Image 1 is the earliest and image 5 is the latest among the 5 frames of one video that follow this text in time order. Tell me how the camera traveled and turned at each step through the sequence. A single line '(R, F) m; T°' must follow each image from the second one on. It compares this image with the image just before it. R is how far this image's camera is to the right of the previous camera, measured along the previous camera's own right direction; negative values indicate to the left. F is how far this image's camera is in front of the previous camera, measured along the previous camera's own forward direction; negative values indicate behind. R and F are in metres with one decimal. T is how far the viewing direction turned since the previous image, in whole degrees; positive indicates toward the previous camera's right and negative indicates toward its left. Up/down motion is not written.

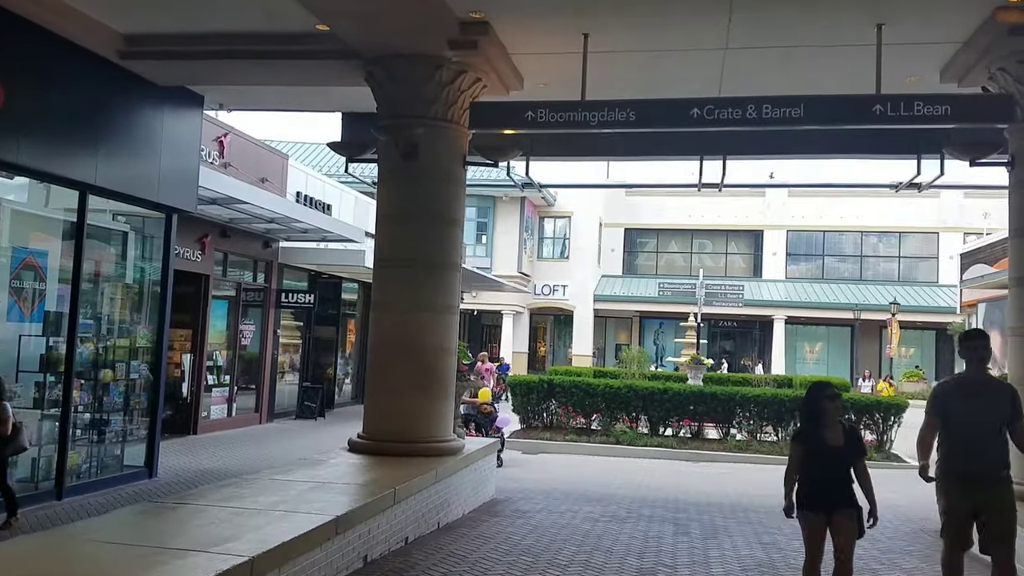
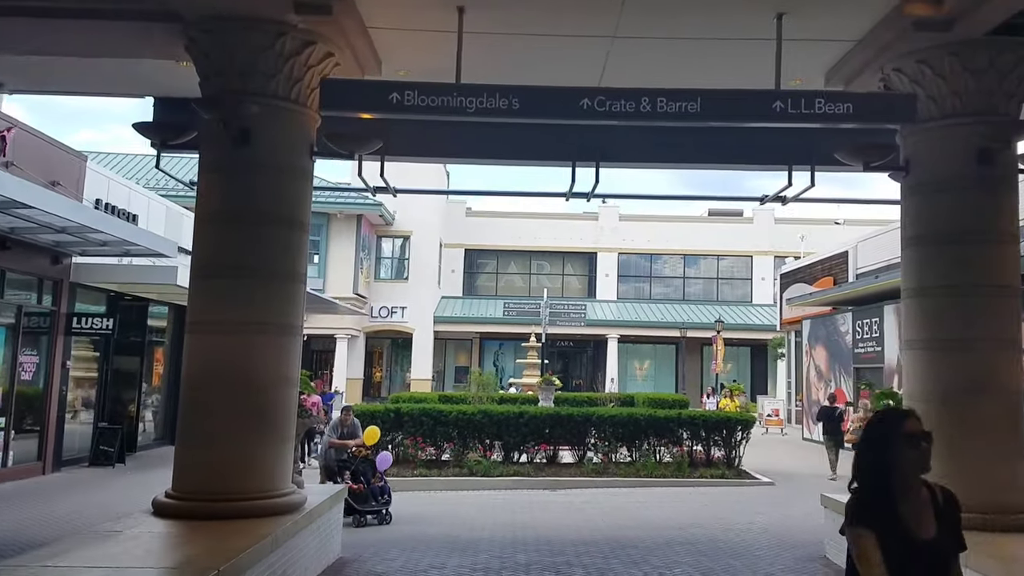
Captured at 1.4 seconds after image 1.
(-0.3, +1.3) m; +12°
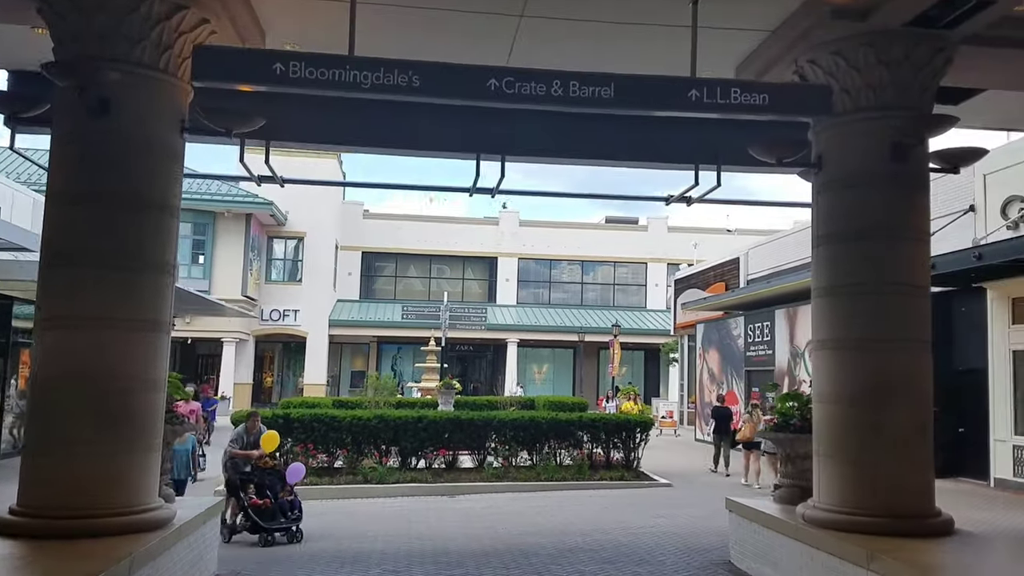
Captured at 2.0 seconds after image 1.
(0.0, +0.5) m; +7°
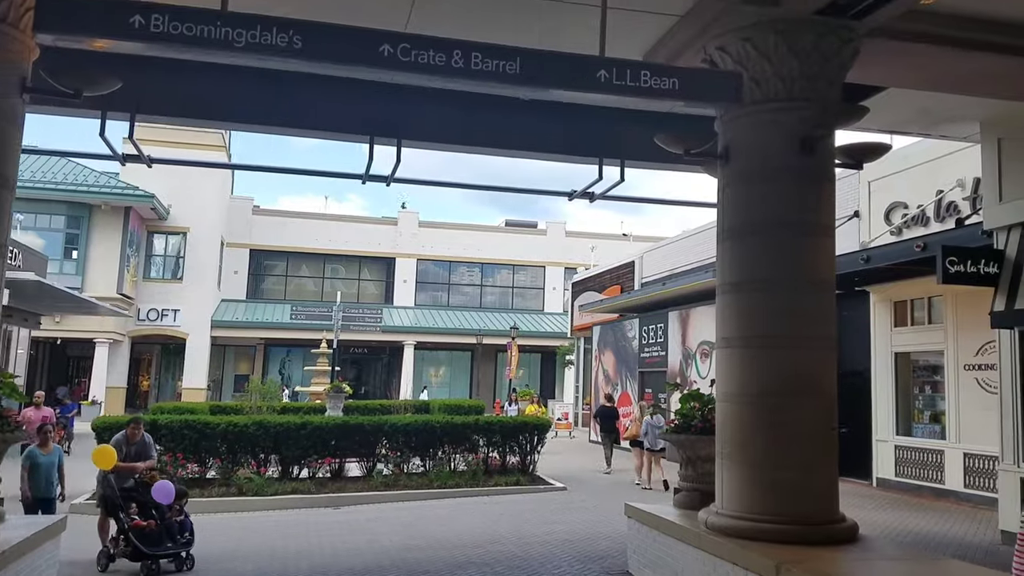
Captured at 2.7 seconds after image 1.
(+0.1, +0.5) m; +7°
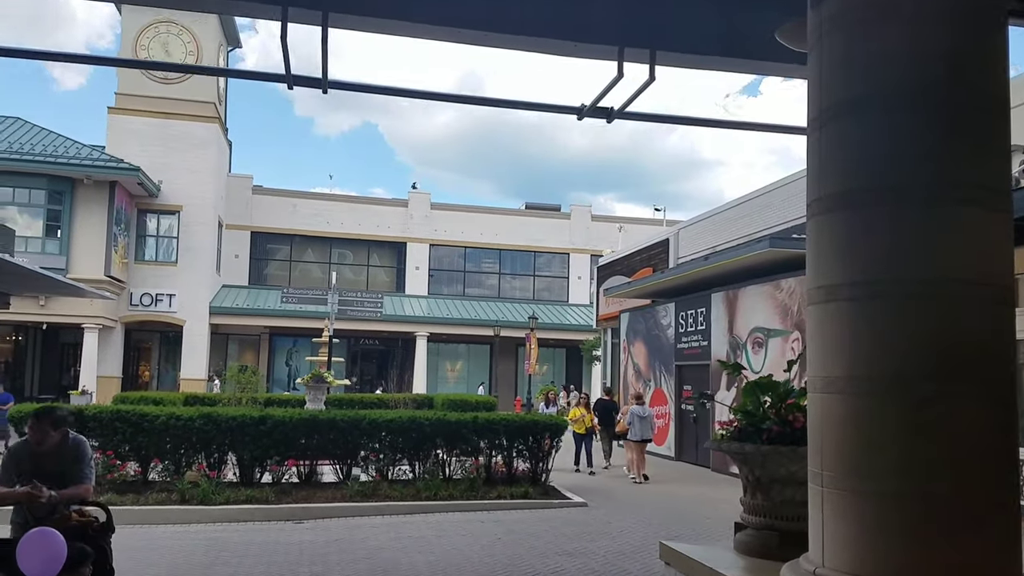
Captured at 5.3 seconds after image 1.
(+0.3, +2.6) m; -2°
